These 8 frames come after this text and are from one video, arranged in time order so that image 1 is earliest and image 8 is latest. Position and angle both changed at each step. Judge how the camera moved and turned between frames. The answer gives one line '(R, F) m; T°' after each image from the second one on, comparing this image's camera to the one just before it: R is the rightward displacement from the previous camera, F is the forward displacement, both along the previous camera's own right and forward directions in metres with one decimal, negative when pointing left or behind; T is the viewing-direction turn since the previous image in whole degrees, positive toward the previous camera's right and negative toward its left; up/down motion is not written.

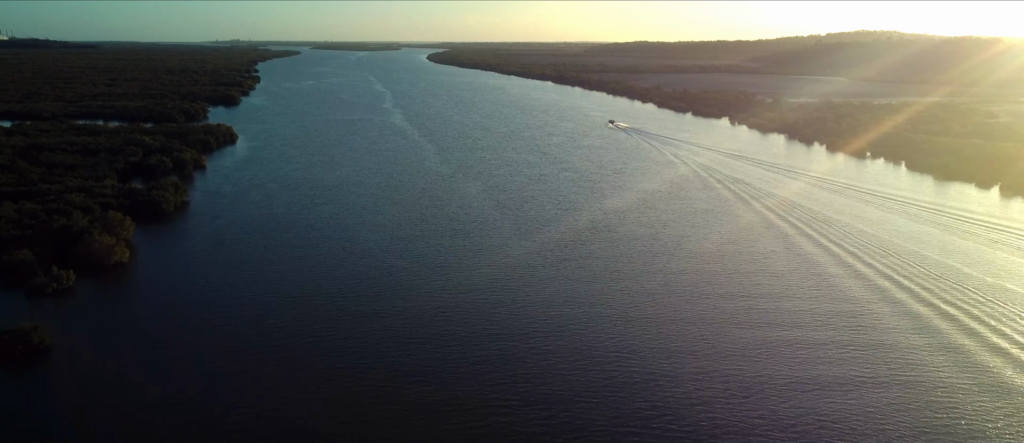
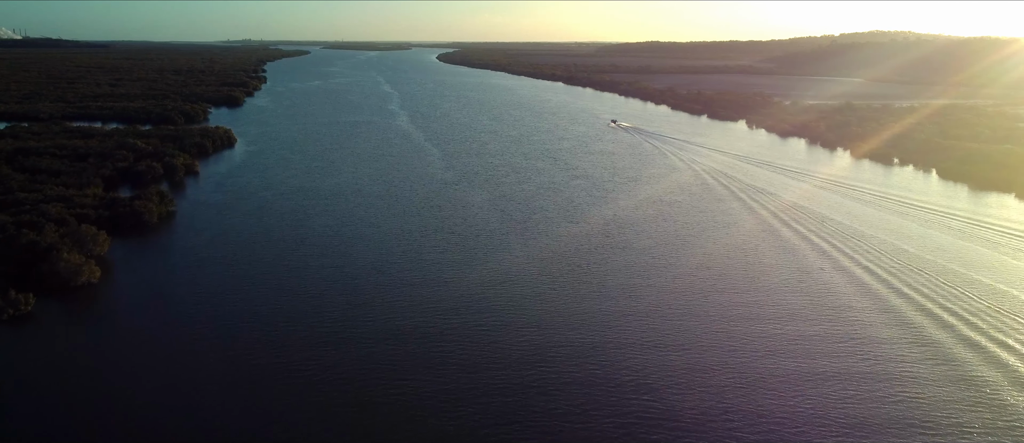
(0.0, +0.8) m; -1°
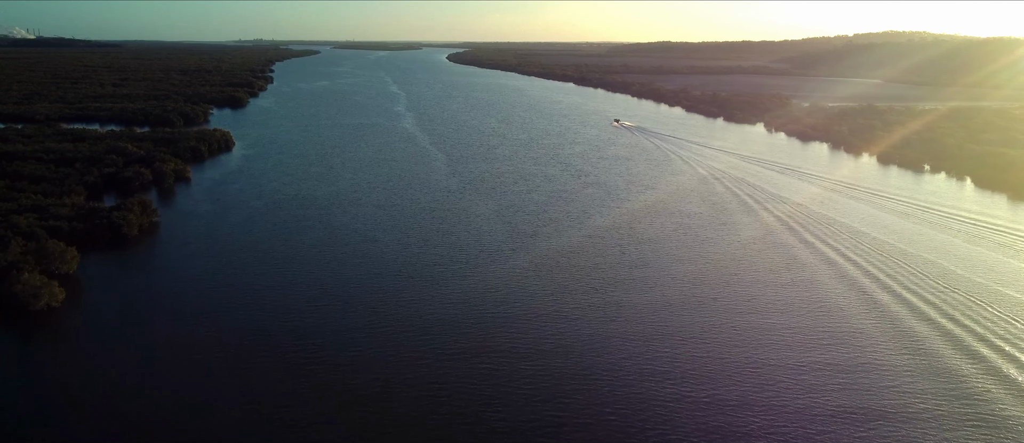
(0.0, +0.8) m; -1°
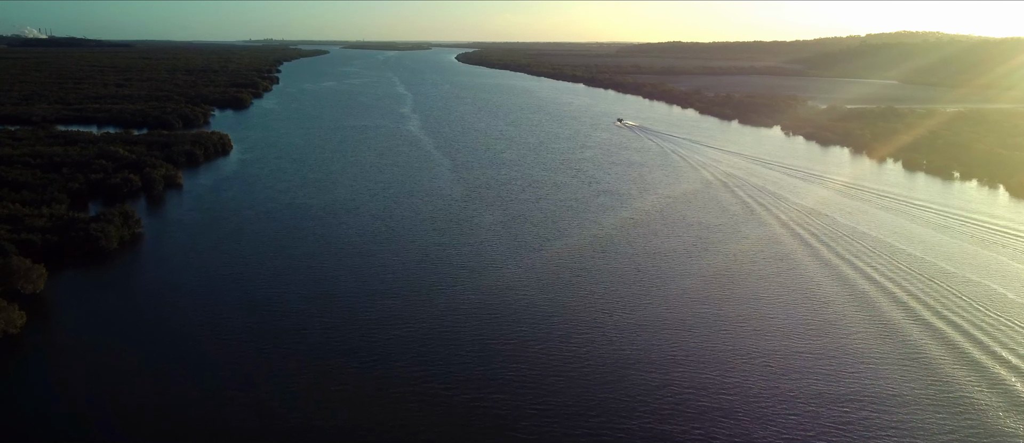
(0.0, +0.7) m; -1°
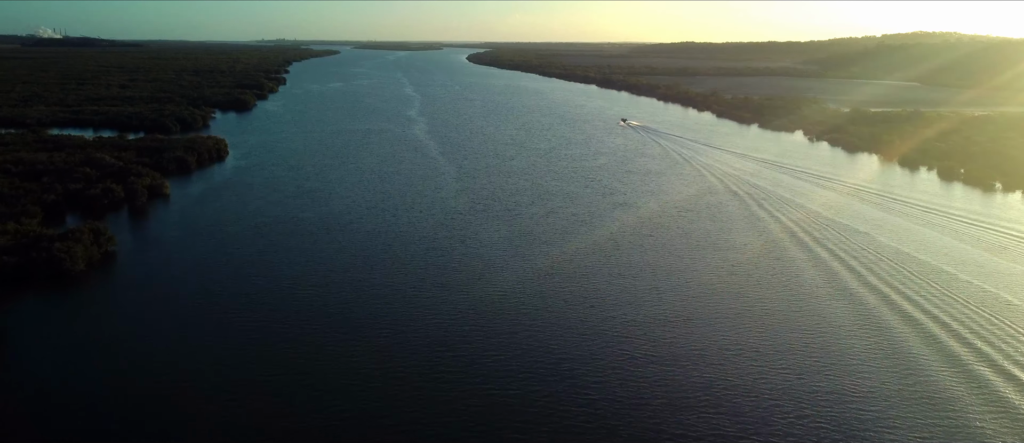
(0.0, +0.9) m; -1°
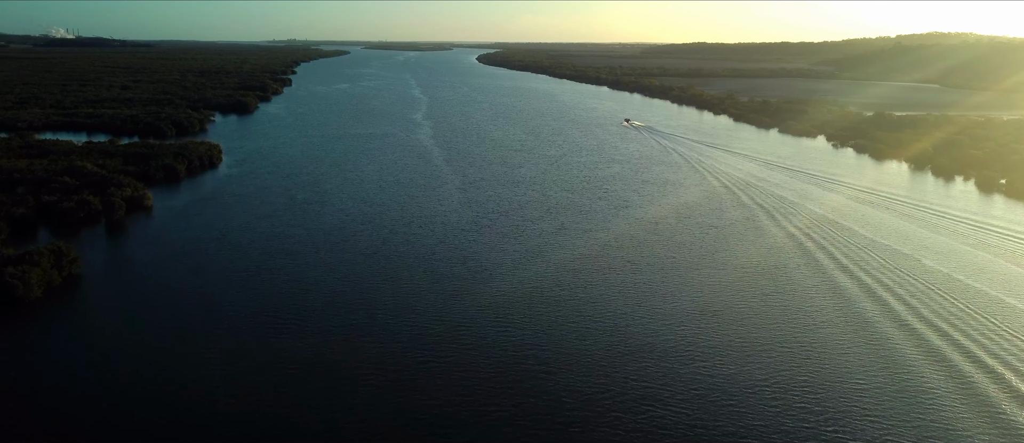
(0.0, +0.9) m; -1°
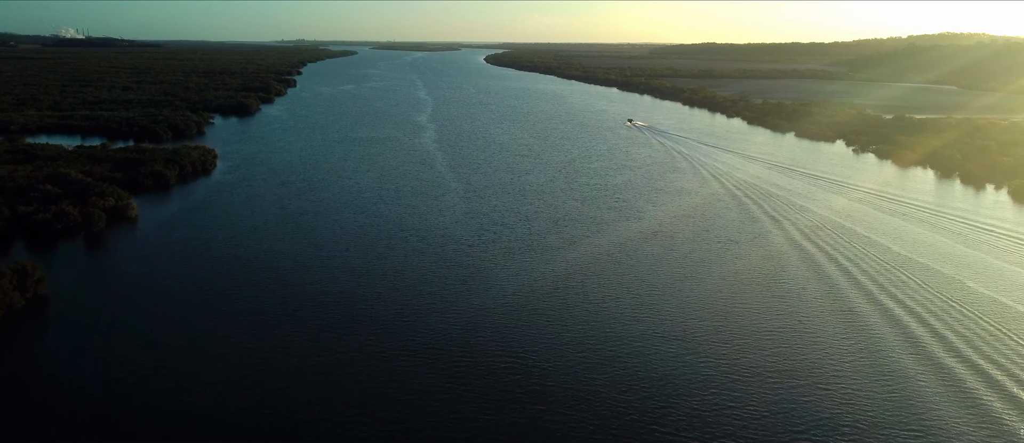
(0.0, +0.7) m; -1°
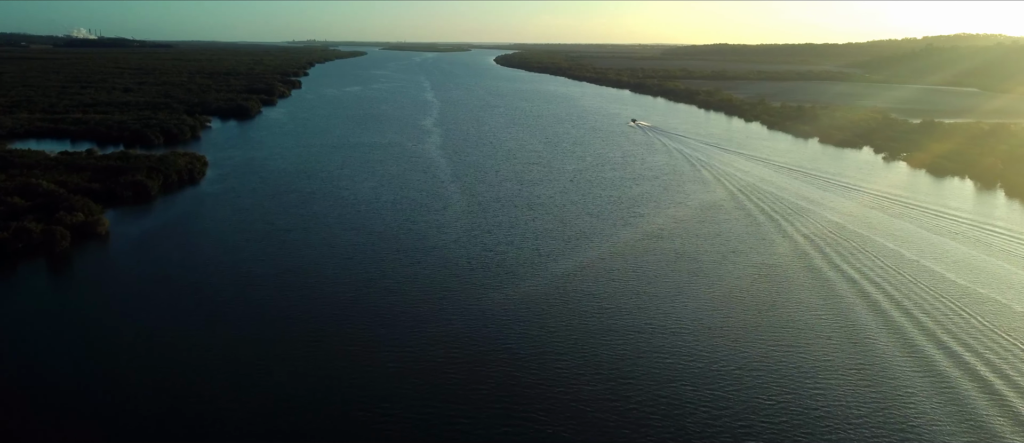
(0.0, +1.0) m; -1°
